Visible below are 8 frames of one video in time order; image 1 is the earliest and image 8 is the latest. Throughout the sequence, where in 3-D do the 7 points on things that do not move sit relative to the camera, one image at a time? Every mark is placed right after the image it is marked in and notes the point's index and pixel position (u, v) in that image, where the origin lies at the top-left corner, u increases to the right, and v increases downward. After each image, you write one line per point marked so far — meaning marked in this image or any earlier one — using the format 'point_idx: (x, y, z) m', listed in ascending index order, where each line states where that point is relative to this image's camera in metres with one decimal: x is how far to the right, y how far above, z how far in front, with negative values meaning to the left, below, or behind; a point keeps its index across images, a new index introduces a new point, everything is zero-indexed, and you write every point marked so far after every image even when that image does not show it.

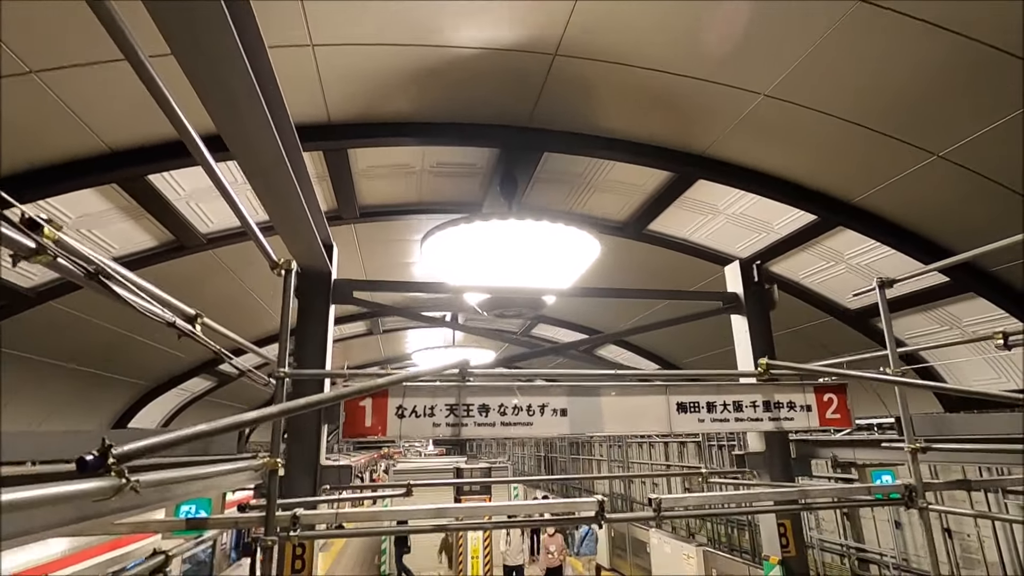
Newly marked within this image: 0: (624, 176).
0: (+1.1, +1.1, +5.3) m
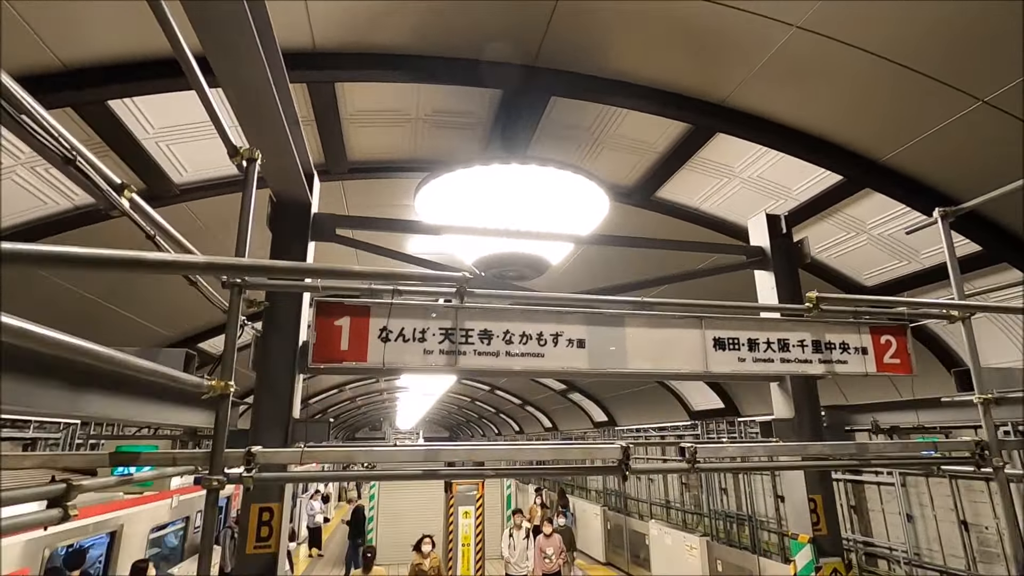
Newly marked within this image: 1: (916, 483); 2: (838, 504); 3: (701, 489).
0: (+1.1, +1.4, +4.9) m
1: (+5.3, -2.6, +7.1) m
2: (+5.1, -3.3, +8.3) m
3: (+4.2, -4.4, +11.8) m
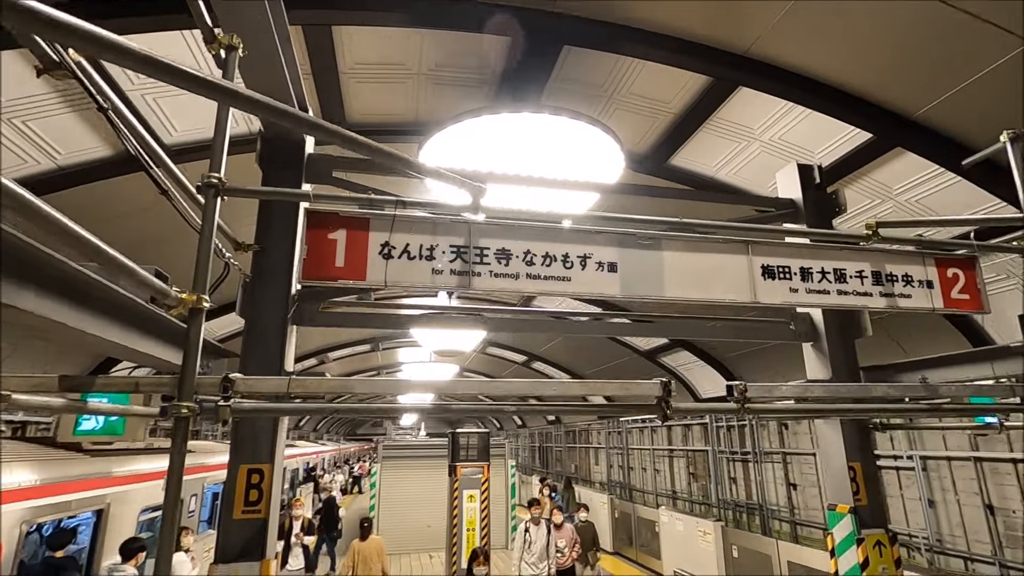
0: (+1.2, +1.7, +4.6) m
1: (+5.4, -2.3, +6.8) m
2: (+5.1, -3.0, +8.1) m
3: (+4.2, -4.1, +11.5) m
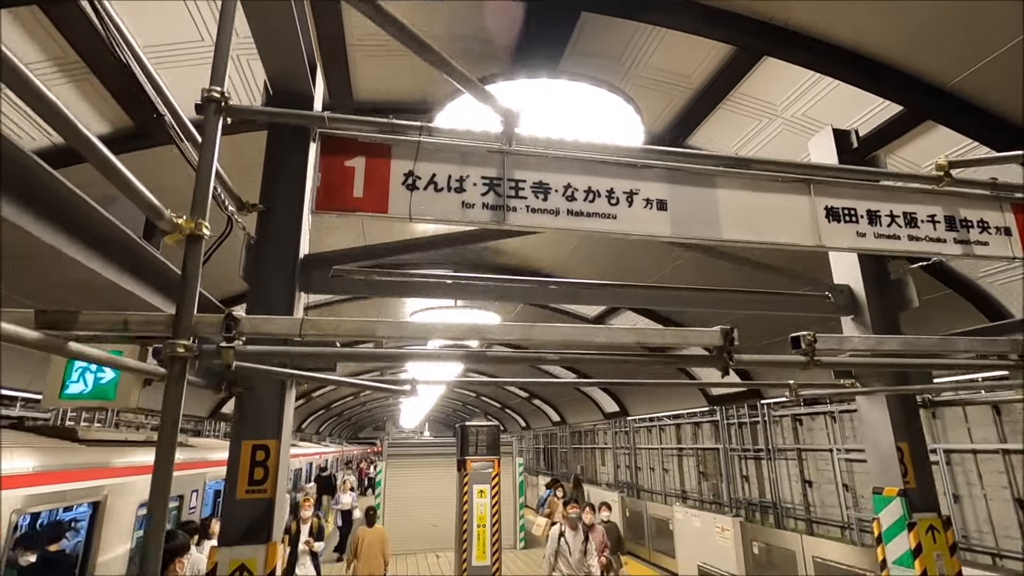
0: (+1.3, +1.9, +4.4) m
1: (+5.5, -2.1, +6.6) m
2: (+5.3, -2.9, +7.8) m
3: (+4.4, -4.0, +11.3) m
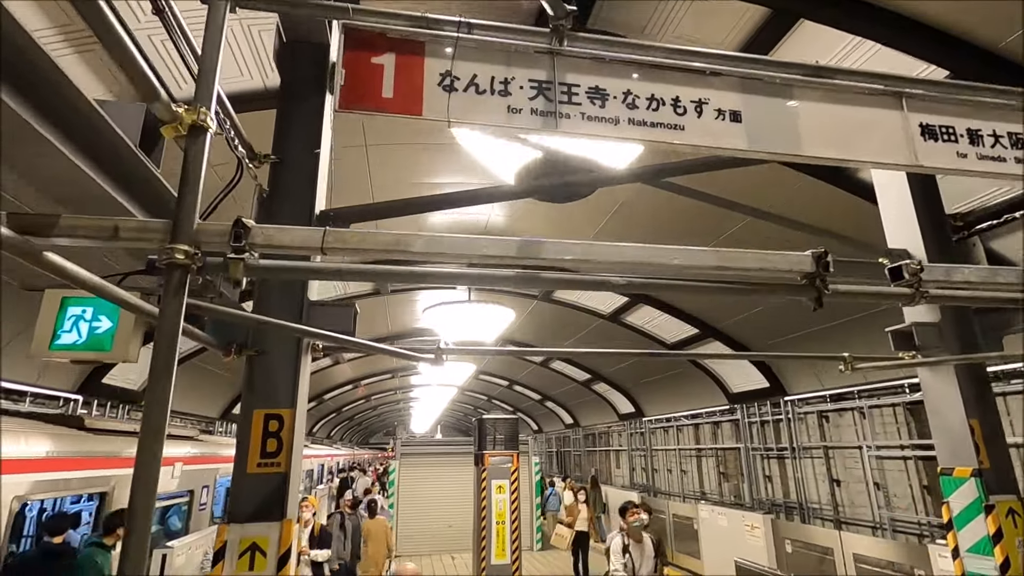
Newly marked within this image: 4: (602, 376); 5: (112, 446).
0: (+1.5, +2.1, +4.2) m
1: (+5.8, -2.0, +6.3) m
2: (+5.5, -2.7, +7.5) m
3: (+4.7, -3.9, +11.0) m
4: (+2.5, -2.5, +15.1) m
5: (-3.7, -1.5, +5.0) m
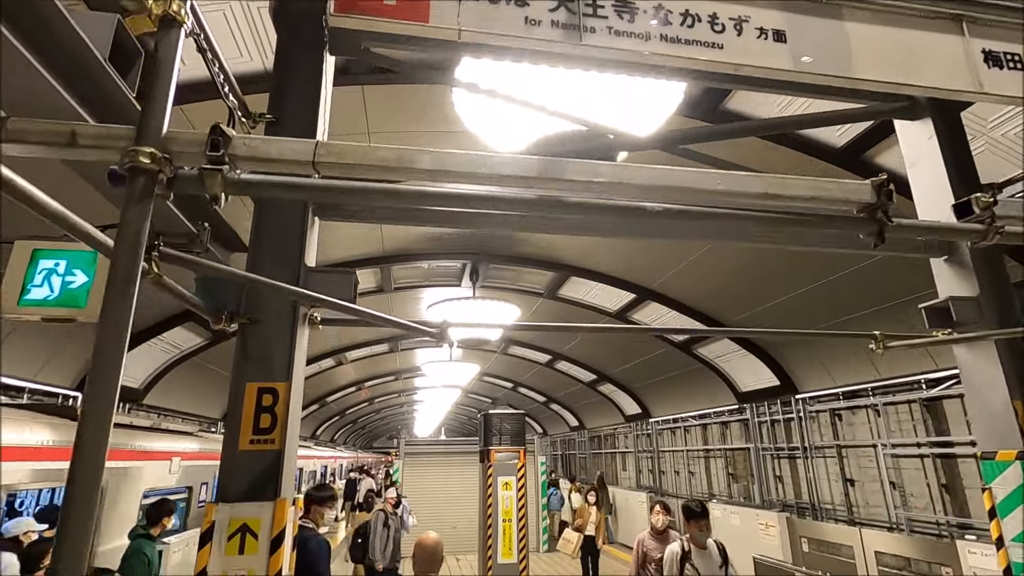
0: (+1.5, +2.2, +4.1) m
1: (+5.8, -1.9, +6.1) m
2: (+5.6, -2.6, +7.3) m
3: (+4.8, -3.8, +10.8) m
4: (+2.7, -2.5, +14.9) m
5: (-3.7, -1.4, +4.9) m
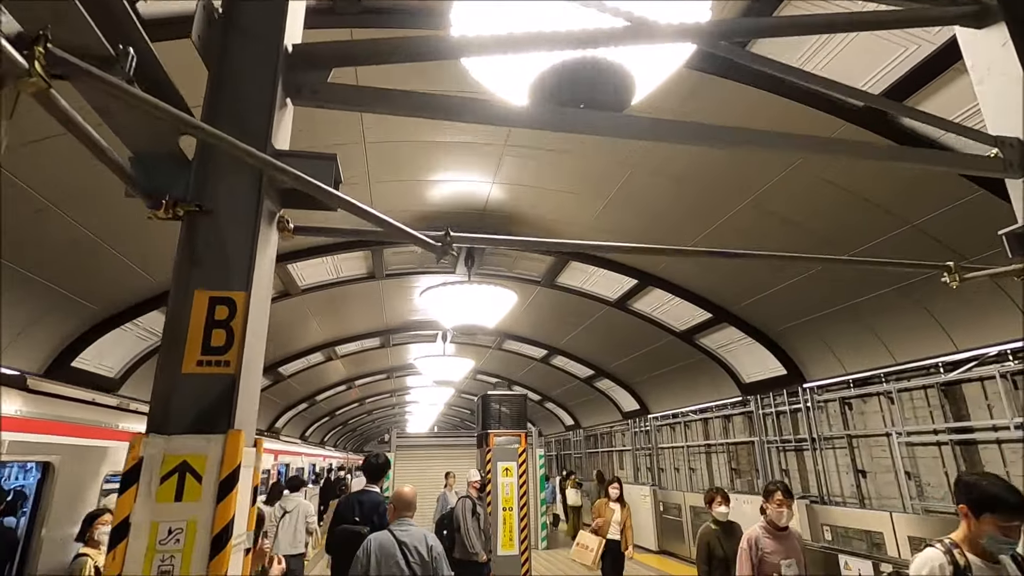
0: (+1.5, +2.5, +3.7) m
1: (+5.8, -1.6, +5.8) m
2: (+5.6, -2.4, +7.0) m
3: (+4.7, -3.6, +10.4) m
4: (+2.5, -2.3, +14.5) m
5: (-3.6, -1.1, +4.4) m
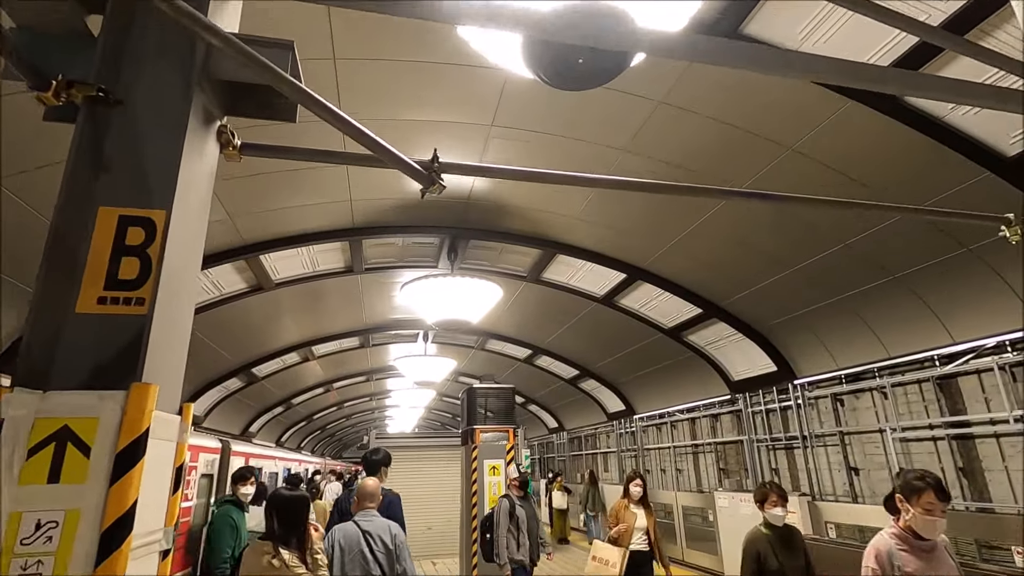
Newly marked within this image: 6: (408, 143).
0: (+1.5, +2.6, +3.5) m
1: (+5.7, -1.5, +5.6) m
2: (+5.4, -2.3, +6.8) m
3: (+4.4, -3.5, +10.2) m
4: (+2.1, -2.2, +14.3) m
5: (-3.7, -0.9, +3.9) m
6: (-1.2, +1.6, +6.0) m
